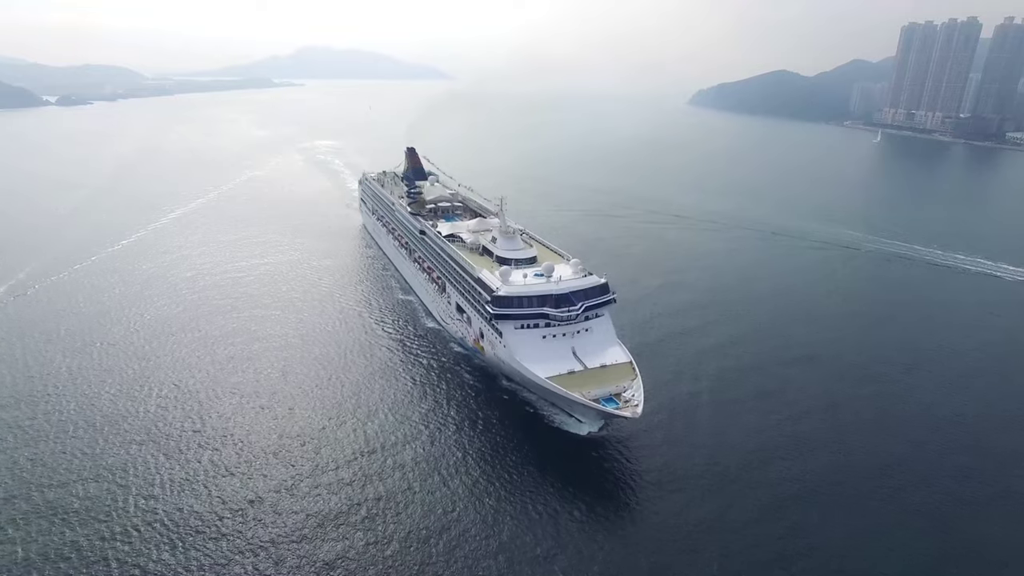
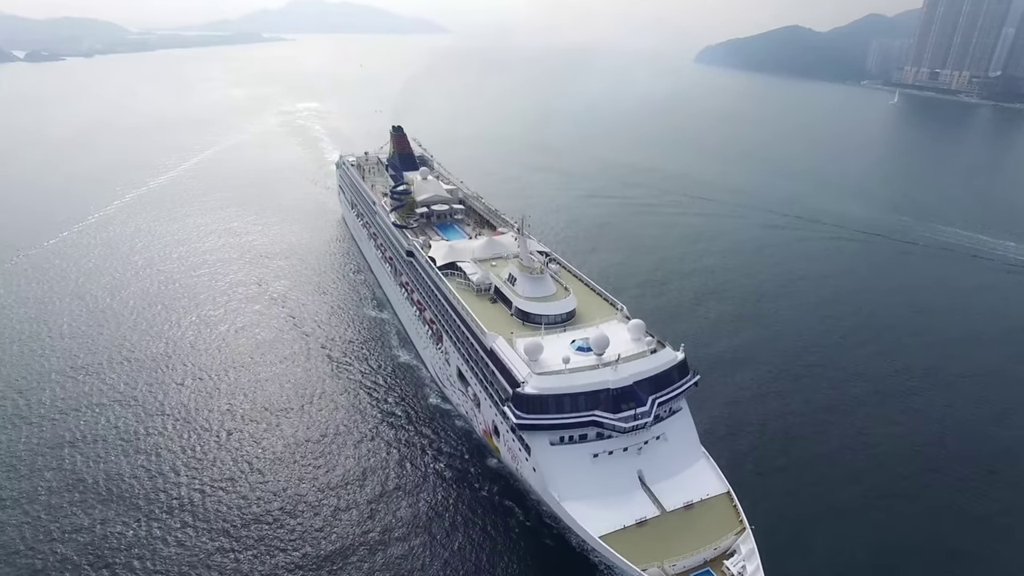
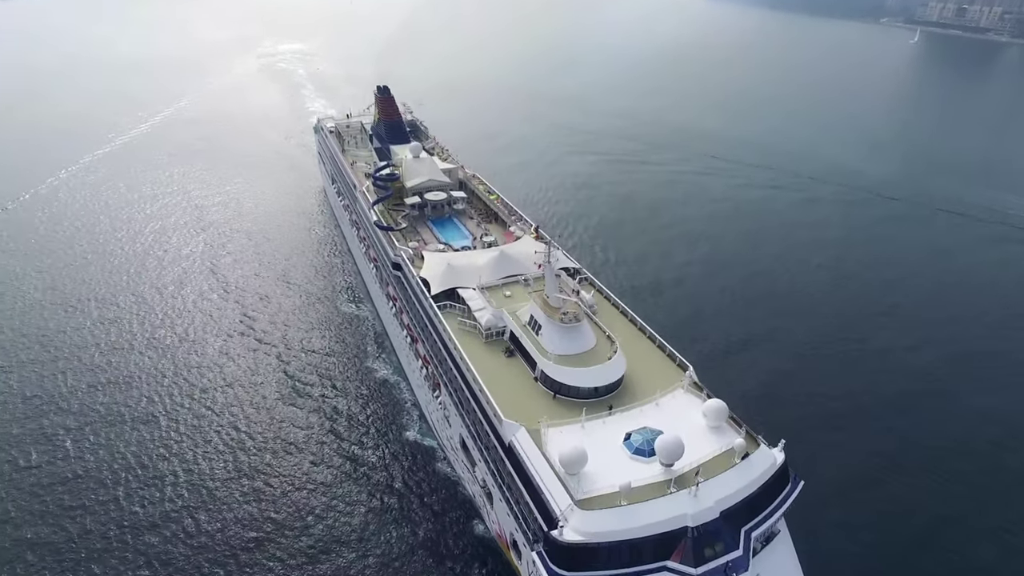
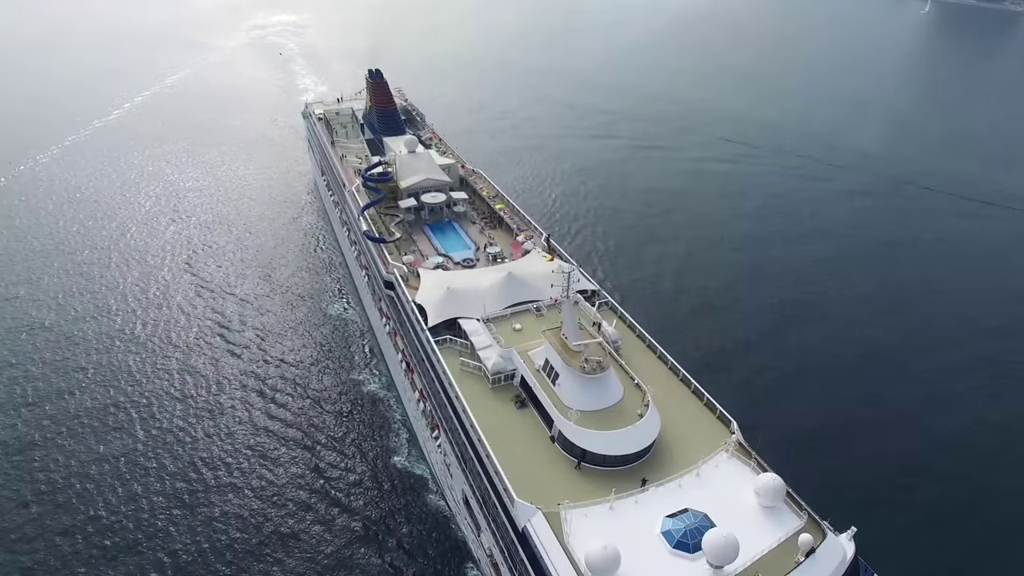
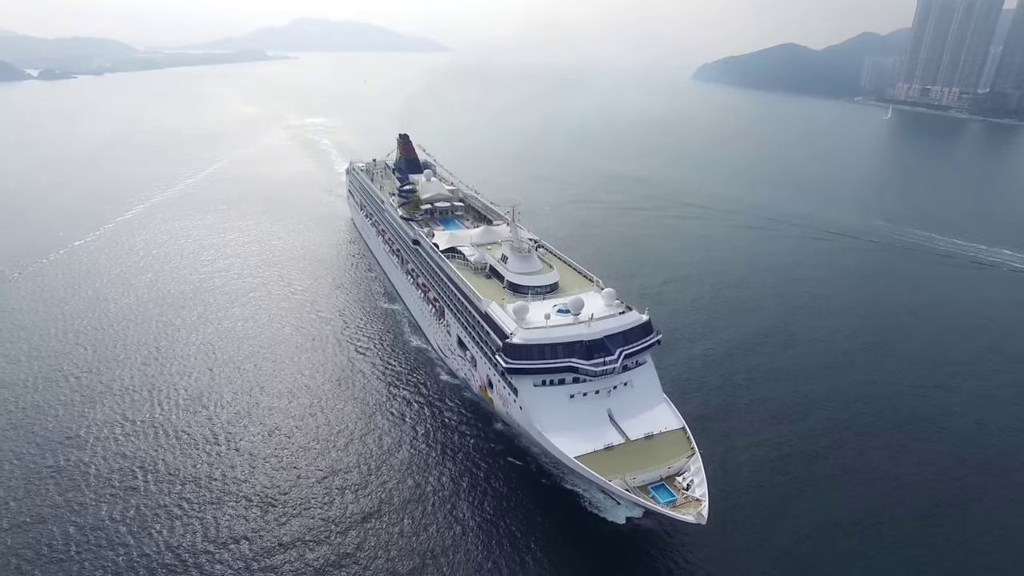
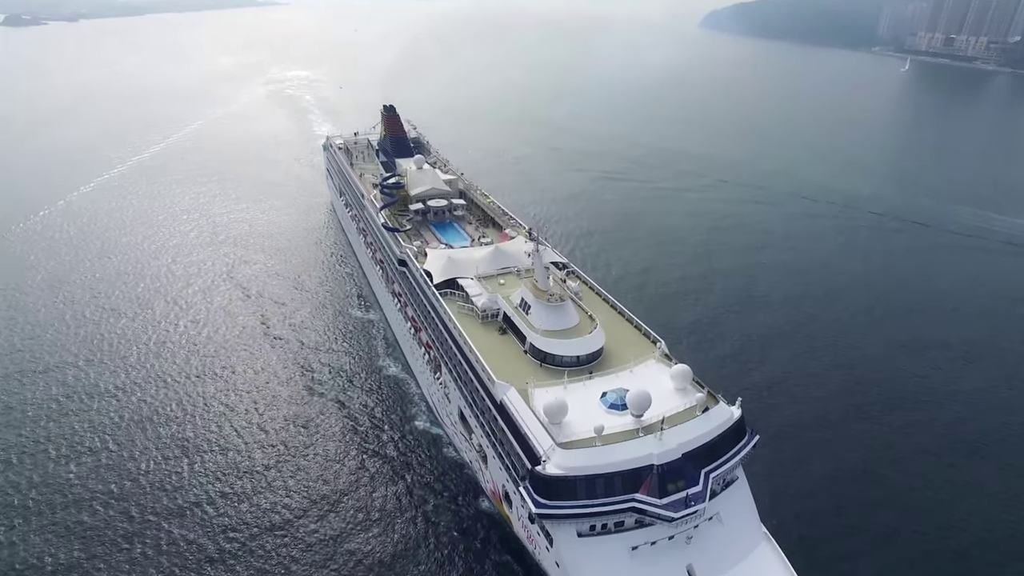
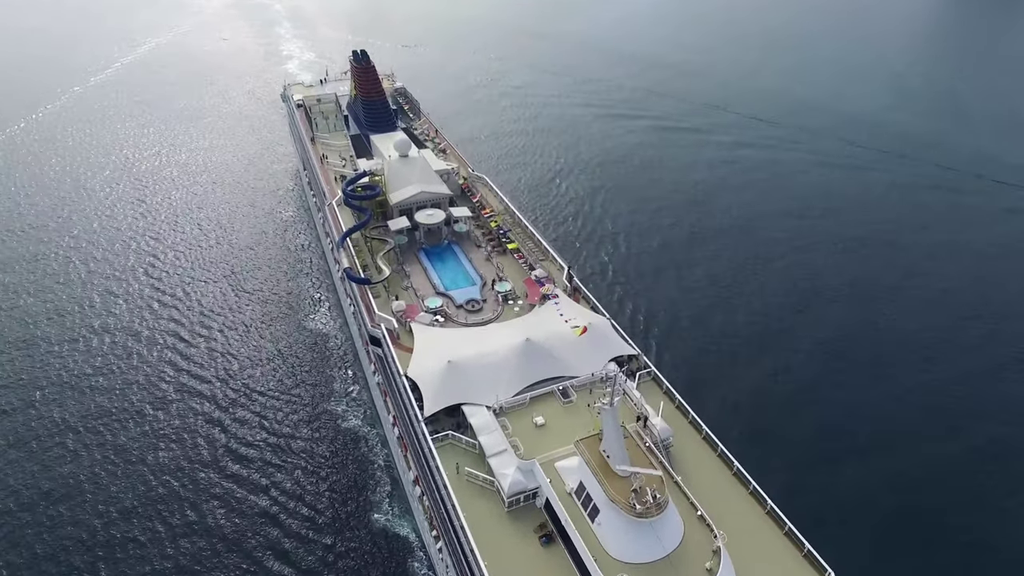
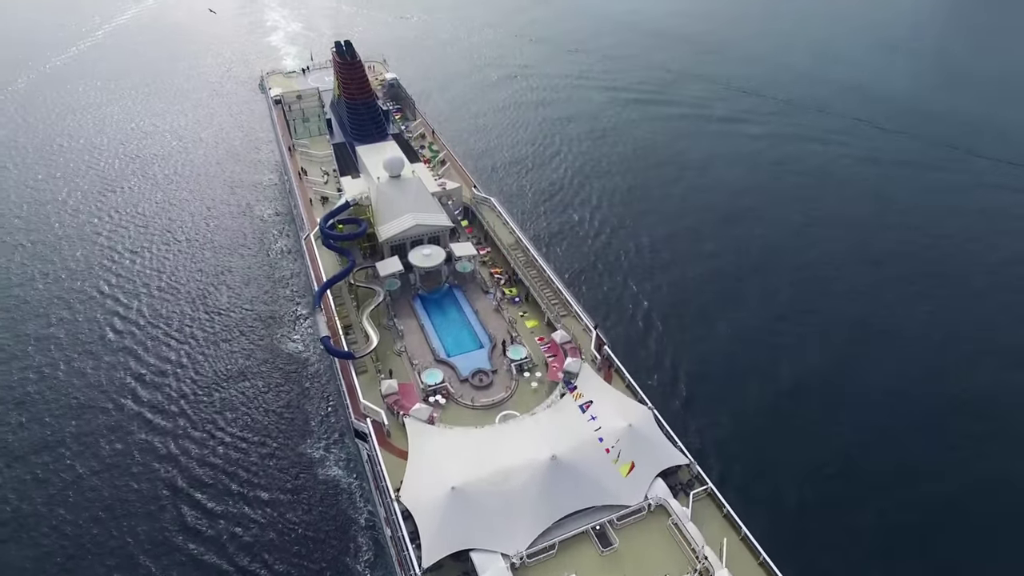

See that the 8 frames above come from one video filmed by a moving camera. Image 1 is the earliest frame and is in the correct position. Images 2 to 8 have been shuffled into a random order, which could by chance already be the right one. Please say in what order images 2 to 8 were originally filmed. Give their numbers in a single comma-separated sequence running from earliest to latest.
5, 2, 6, 3, 4, 7, 8
